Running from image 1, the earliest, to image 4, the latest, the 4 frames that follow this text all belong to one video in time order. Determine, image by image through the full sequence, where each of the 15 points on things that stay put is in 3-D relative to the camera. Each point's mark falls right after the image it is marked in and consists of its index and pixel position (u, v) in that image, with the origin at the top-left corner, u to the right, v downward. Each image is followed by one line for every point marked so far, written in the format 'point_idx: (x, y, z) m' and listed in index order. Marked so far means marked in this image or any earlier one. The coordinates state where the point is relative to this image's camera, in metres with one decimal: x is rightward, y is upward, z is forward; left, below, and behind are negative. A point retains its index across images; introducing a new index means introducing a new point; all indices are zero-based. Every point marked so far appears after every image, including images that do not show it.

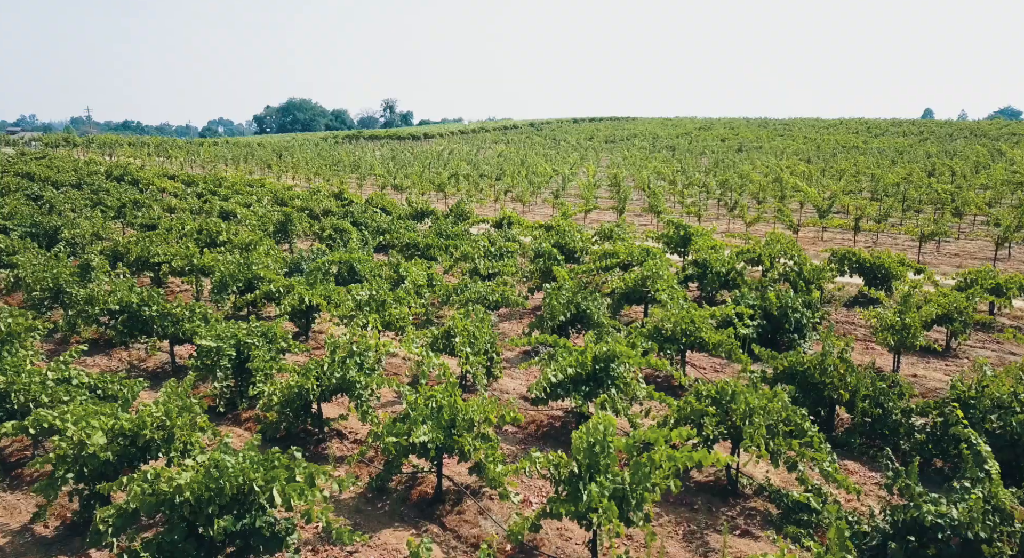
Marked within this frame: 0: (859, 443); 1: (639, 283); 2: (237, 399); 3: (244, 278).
0: (+5.6, -2.6, +11.3) m
1: (+3.3, -0.1, +18.2) m
2: (-5.0, -2.2, +12.9) m
3: (-7.2, 0.0, +19.0) m
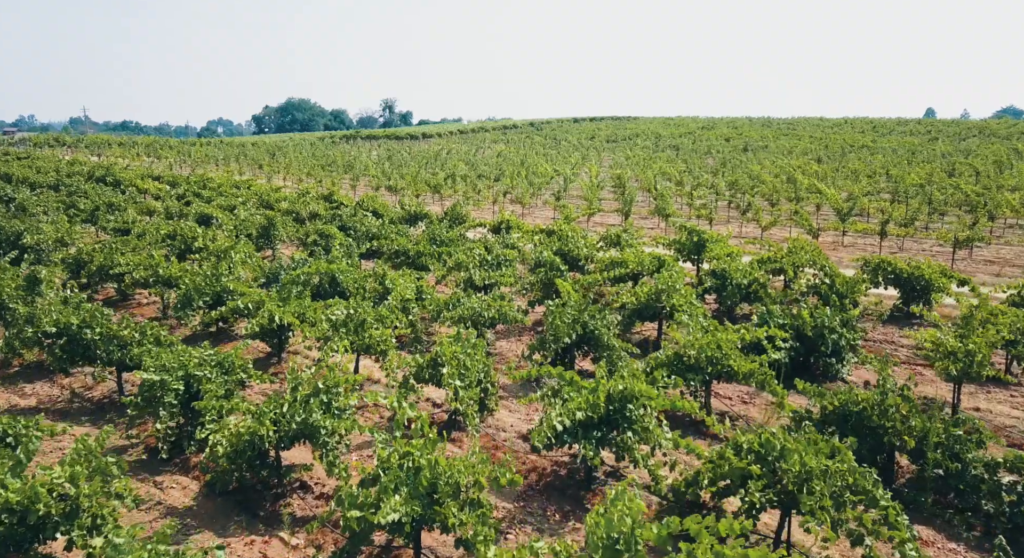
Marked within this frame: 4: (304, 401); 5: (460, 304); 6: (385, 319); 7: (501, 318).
0: (+5.5, -2.9, +9.3) m
1: (+3.2, -0.5, +16.2) m
2: (-5.1, -2.5, +10.9) m
3: (-7.3, -0.3, +17.0) m
4: (-2.9, -1.7, +9.9) m
5: (-1.2, -0.6, +16.6) m
6: (-2.6, -0.8, +14.6) m
7: (-0.2, -0.9, +16.3) m
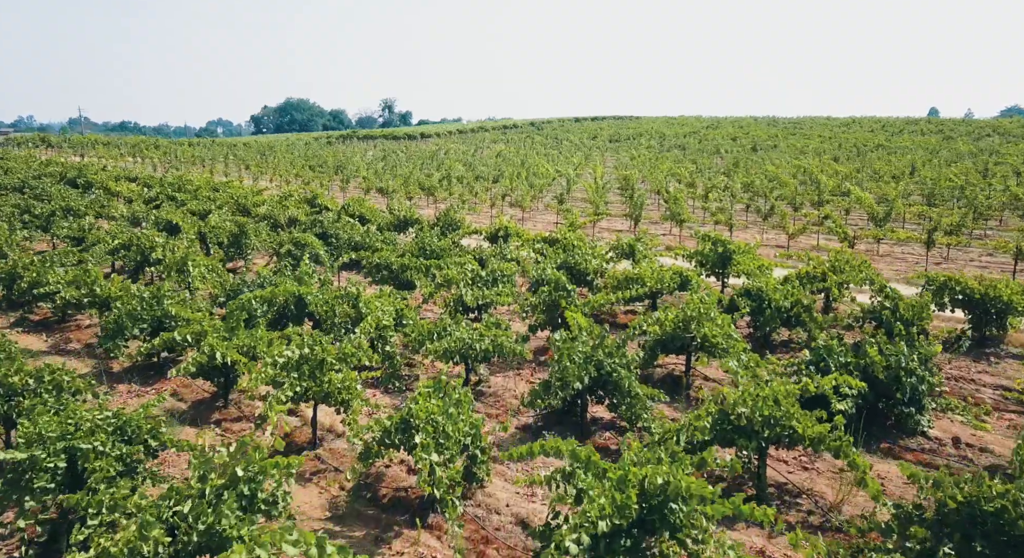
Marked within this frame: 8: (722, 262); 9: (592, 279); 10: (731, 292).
0: (+5.5, -3.4, +6.5) m
1: (+3.2, -0.9, +13.4) m
2: (-5.1, -2.9, +8.1) m
3: (-7.3, -0.8, +14.2) m
4: (-3.0, -2.2, +7.1) m
5: (-1.3, -1.1, +13.8) m
6: (-2.7, -1.3, +11.8) m
7: (-0.3, -1.4, +13.5) m
8: (+5.8, +0.5, +19.5) m
9: (+2.2, 0.0, +19.5) m
10: (+5.1, -0.3, +16.3) m
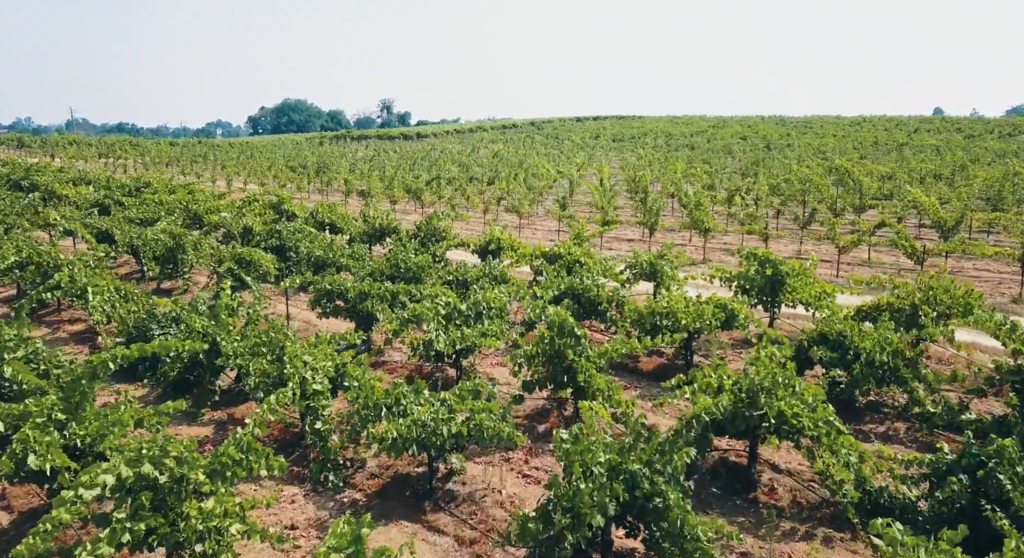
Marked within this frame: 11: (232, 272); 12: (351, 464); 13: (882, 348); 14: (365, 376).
0: (+5.3, -4.0, +2.2) m
1: (+3.0, -1.6, +9.1) m
2: (-5.3, -3.6, +3.8) m
3: (-7.5, -1.4, +9.9) m
4: (-3.2, -2.8, +2.7) m
5: (-1.5, -1.7, +9.5) m
6: (-2.9, -1.9, +7.5) m
7: (-0.5, -2.0, +9.2) m
8: (+5.6, -0.2, +15.2) m
9: (+2.0, -0.6, +15.2) m
10: (+4.9, -1.0, +12.0) m
11: (-7.4, +0.2, +18.6) m
12: (-2.3, -2.6, +9.9) m
13: (+5.7, -1.0, +10.9) m
14: (-2.2, -1.5, +10.7) m
